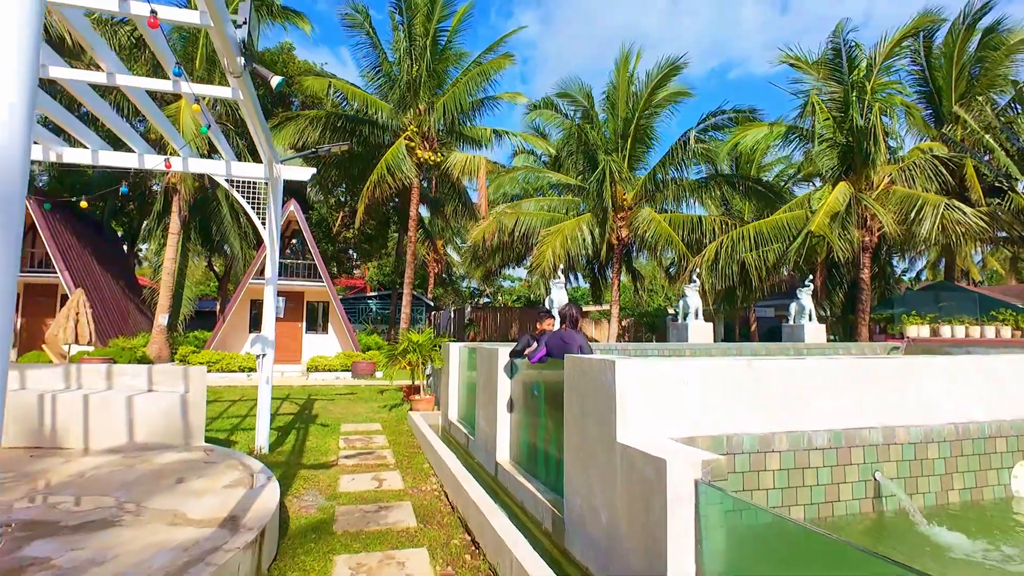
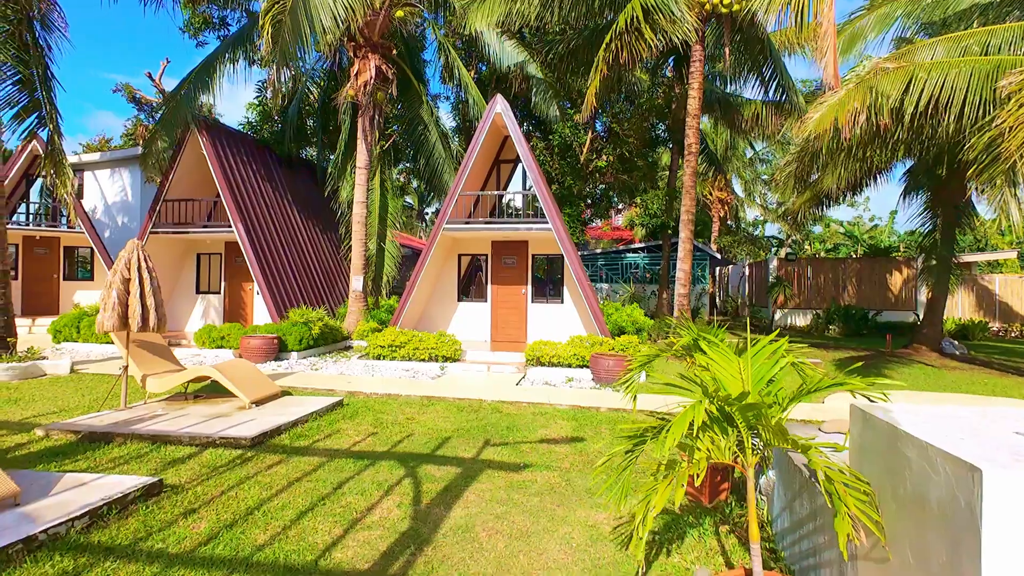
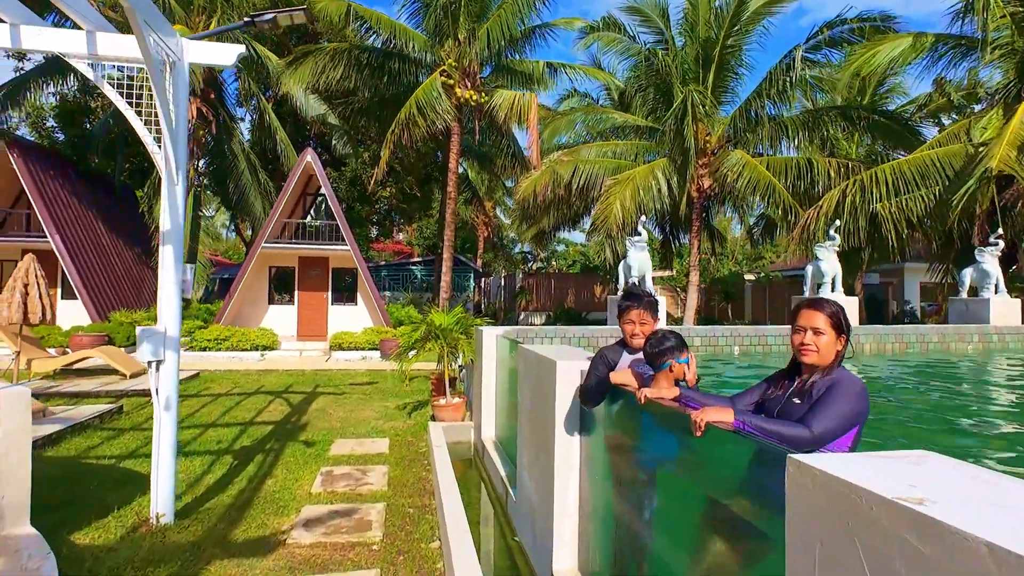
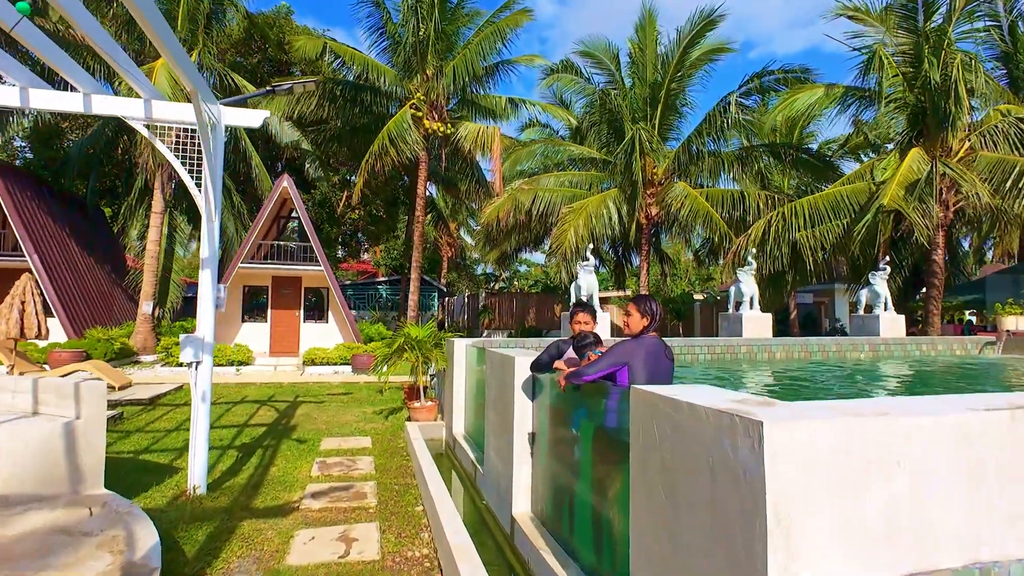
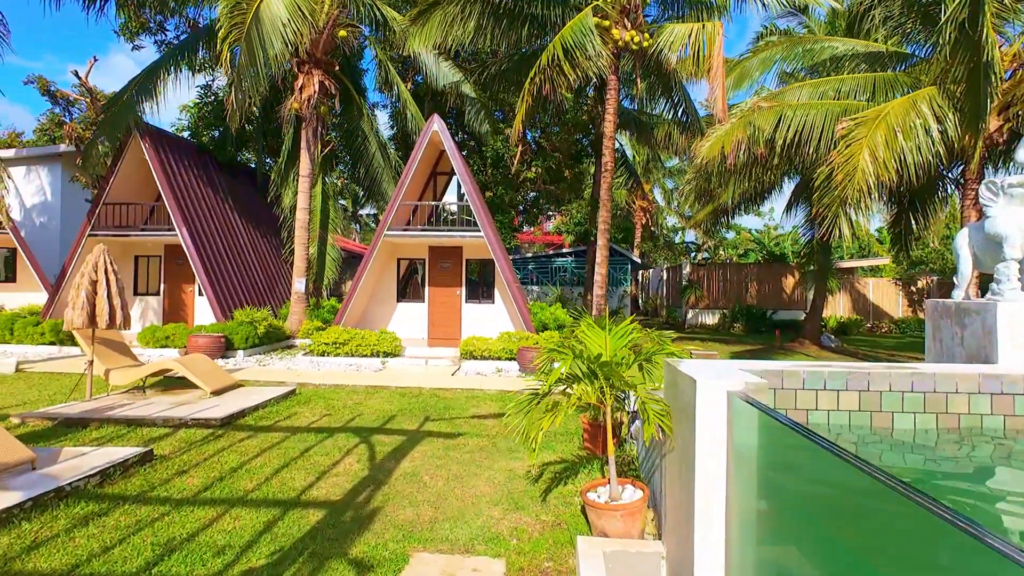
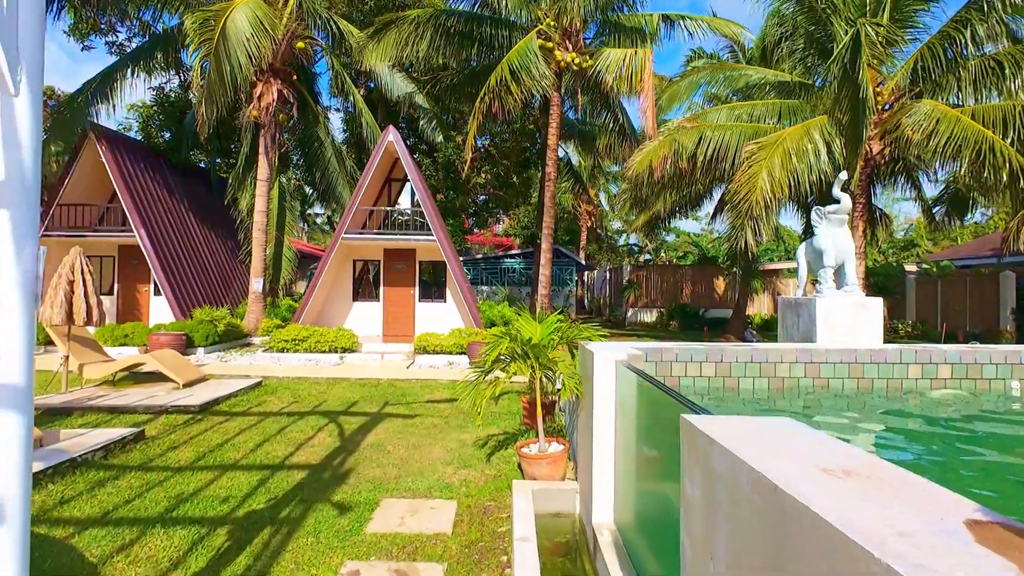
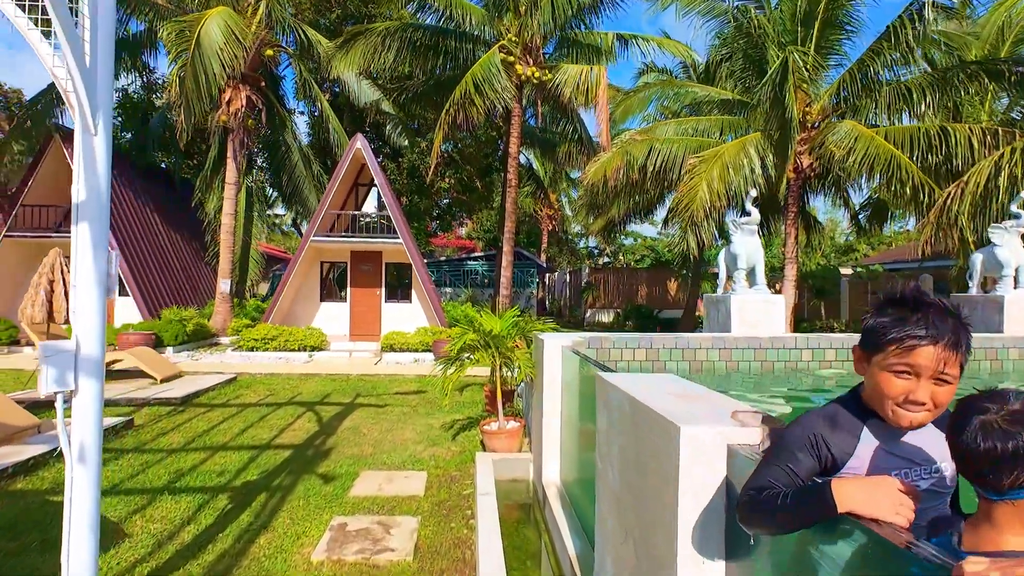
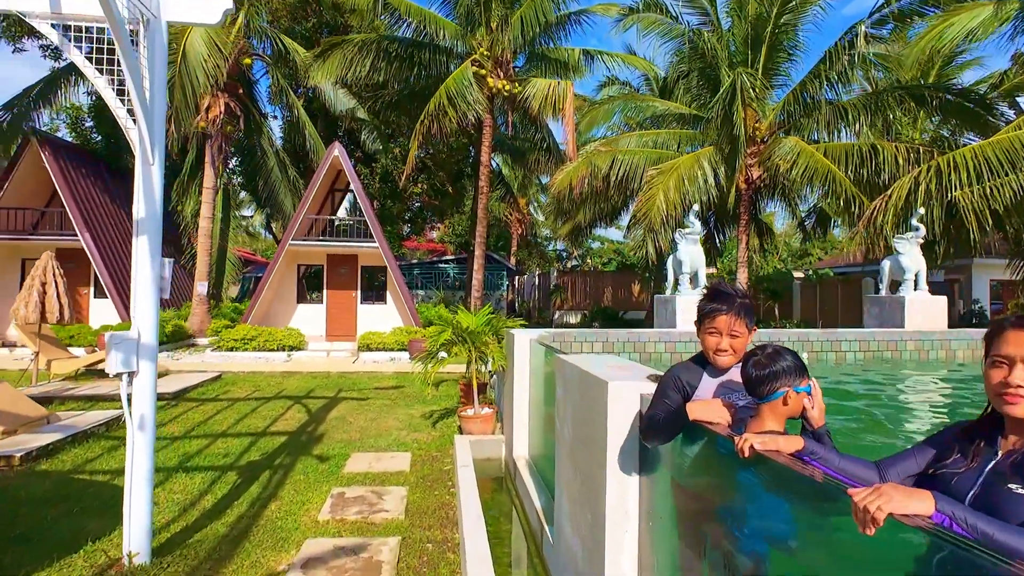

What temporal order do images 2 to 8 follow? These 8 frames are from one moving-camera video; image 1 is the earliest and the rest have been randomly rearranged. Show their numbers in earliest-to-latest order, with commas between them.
4, 3, 8, 7, 6, 5, 2
